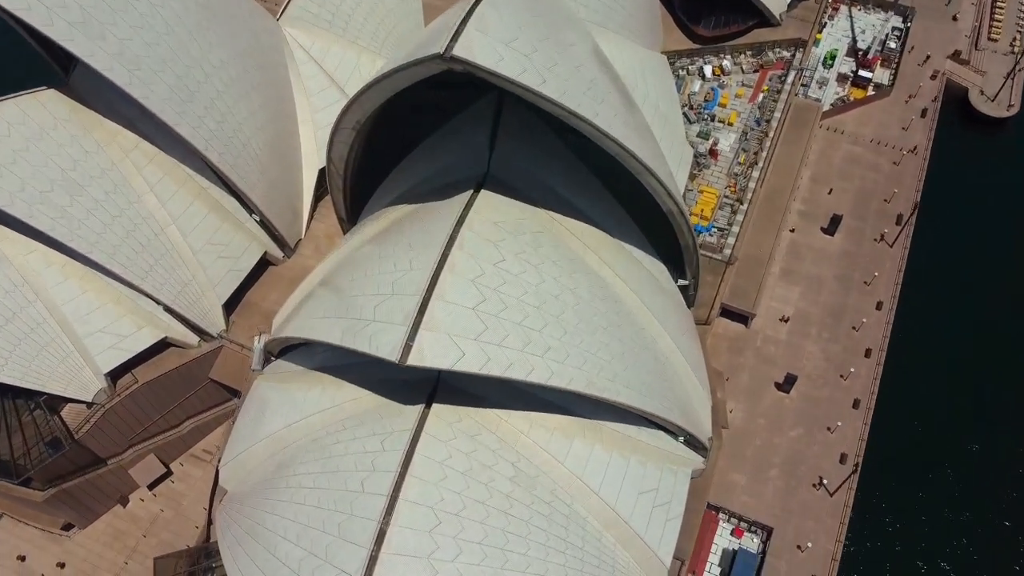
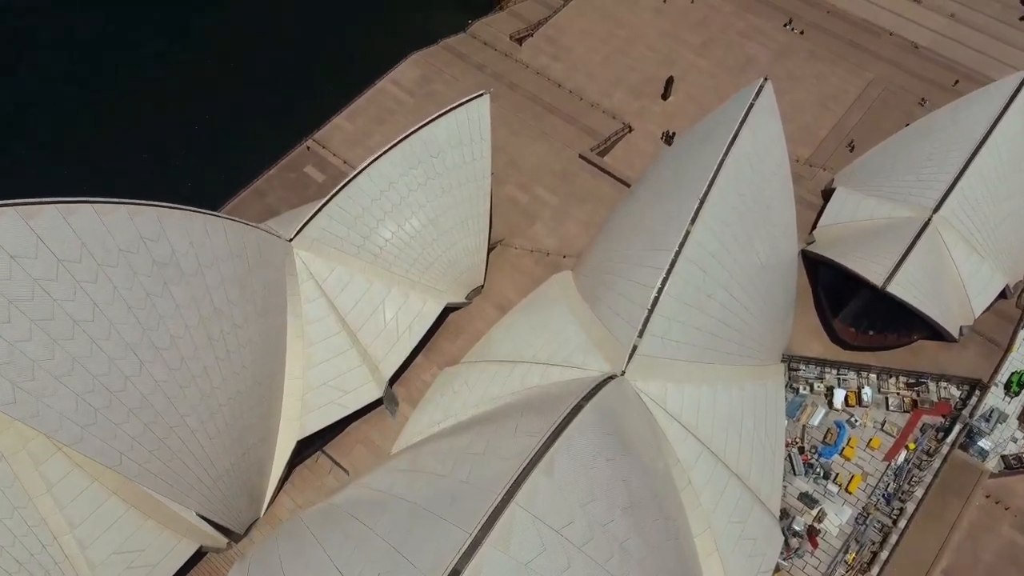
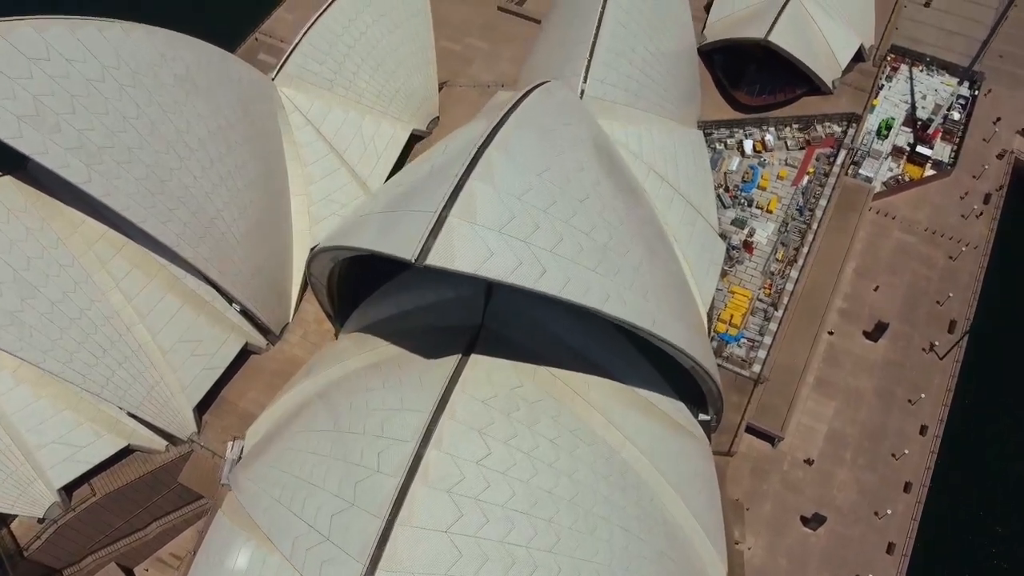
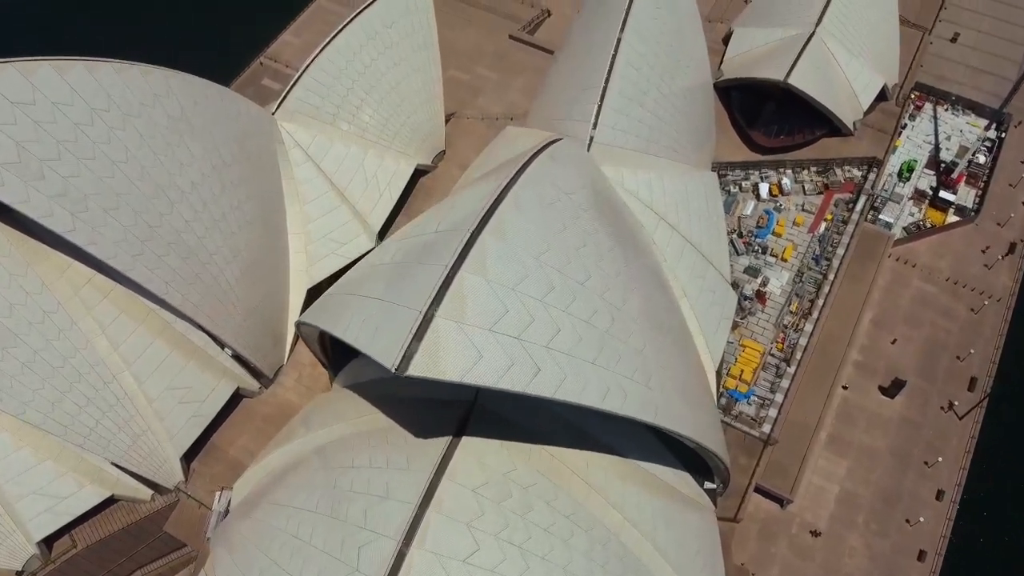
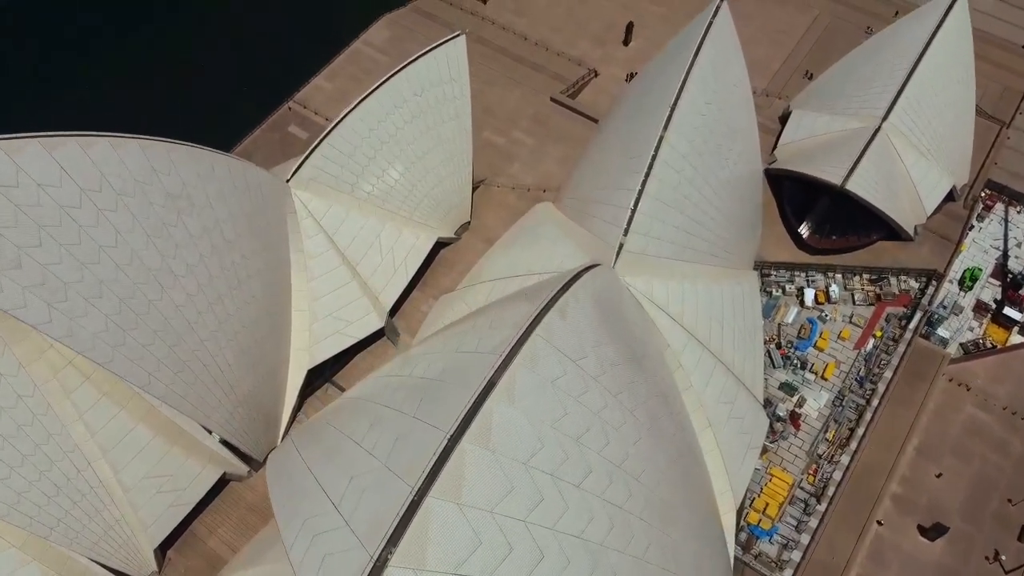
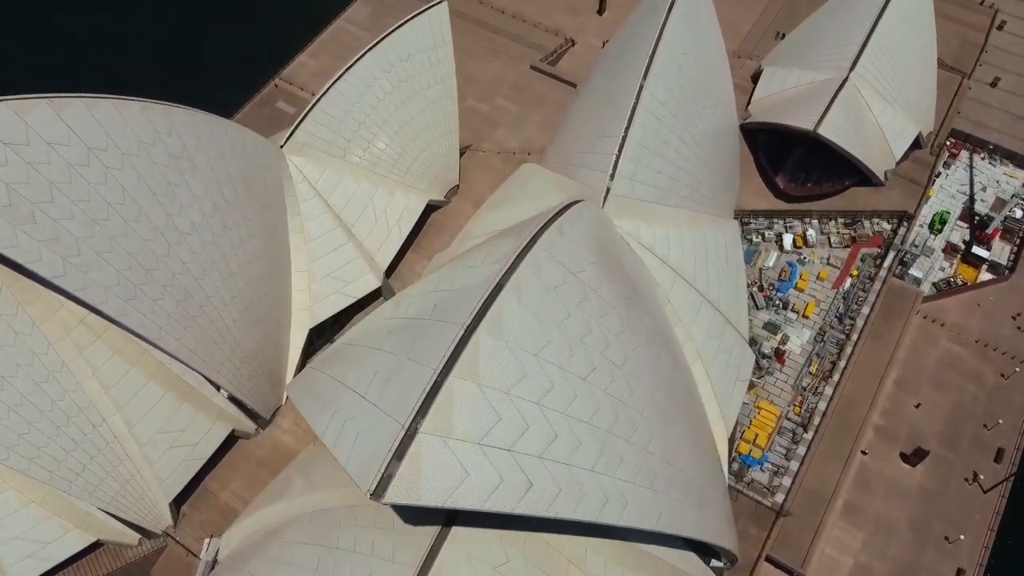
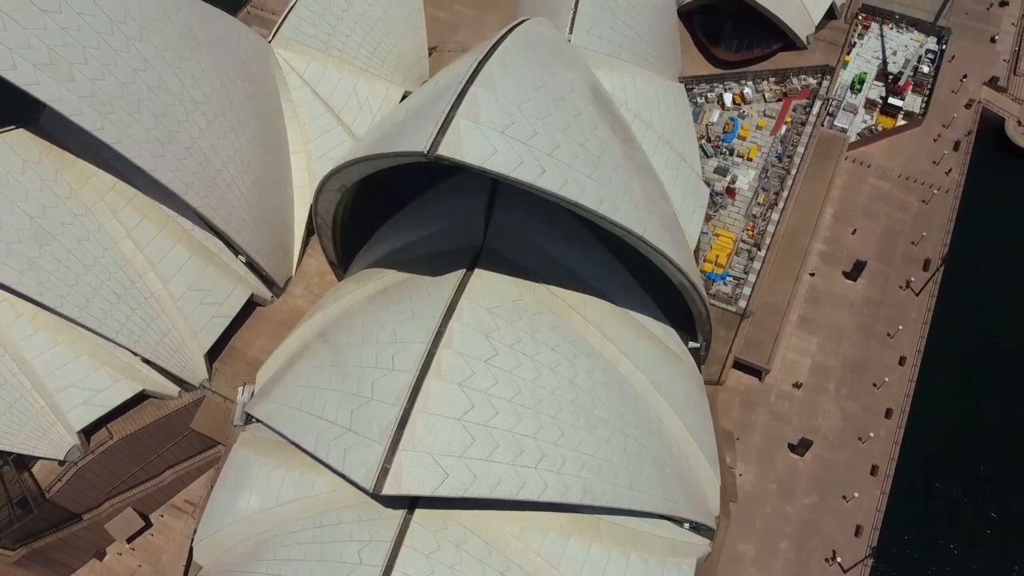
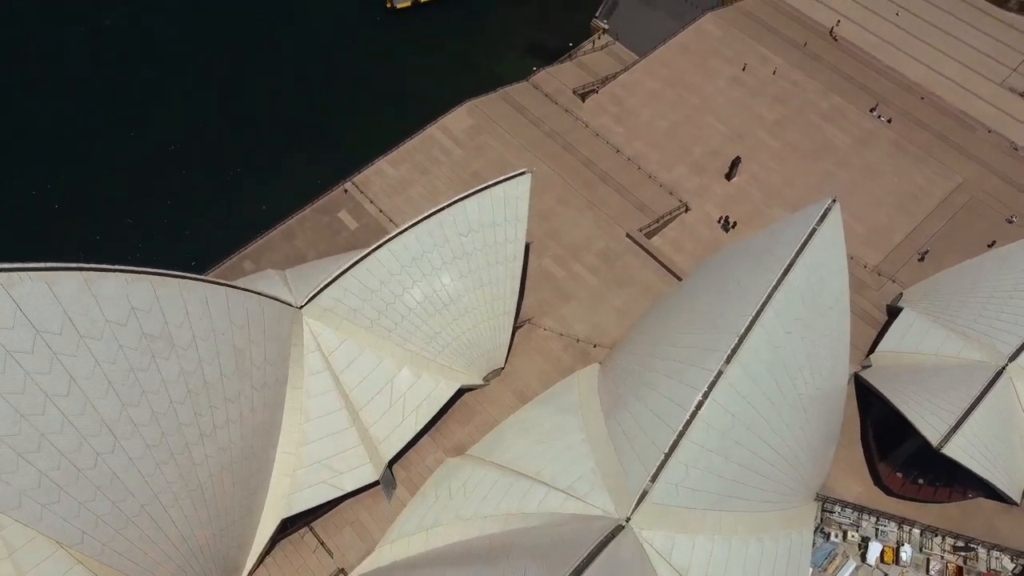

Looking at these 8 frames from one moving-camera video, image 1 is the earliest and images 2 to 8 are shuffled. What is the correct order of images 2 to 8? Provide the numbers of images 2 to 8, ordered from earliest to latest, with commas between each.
7, 3, 4, 6, 5, 2, 8
